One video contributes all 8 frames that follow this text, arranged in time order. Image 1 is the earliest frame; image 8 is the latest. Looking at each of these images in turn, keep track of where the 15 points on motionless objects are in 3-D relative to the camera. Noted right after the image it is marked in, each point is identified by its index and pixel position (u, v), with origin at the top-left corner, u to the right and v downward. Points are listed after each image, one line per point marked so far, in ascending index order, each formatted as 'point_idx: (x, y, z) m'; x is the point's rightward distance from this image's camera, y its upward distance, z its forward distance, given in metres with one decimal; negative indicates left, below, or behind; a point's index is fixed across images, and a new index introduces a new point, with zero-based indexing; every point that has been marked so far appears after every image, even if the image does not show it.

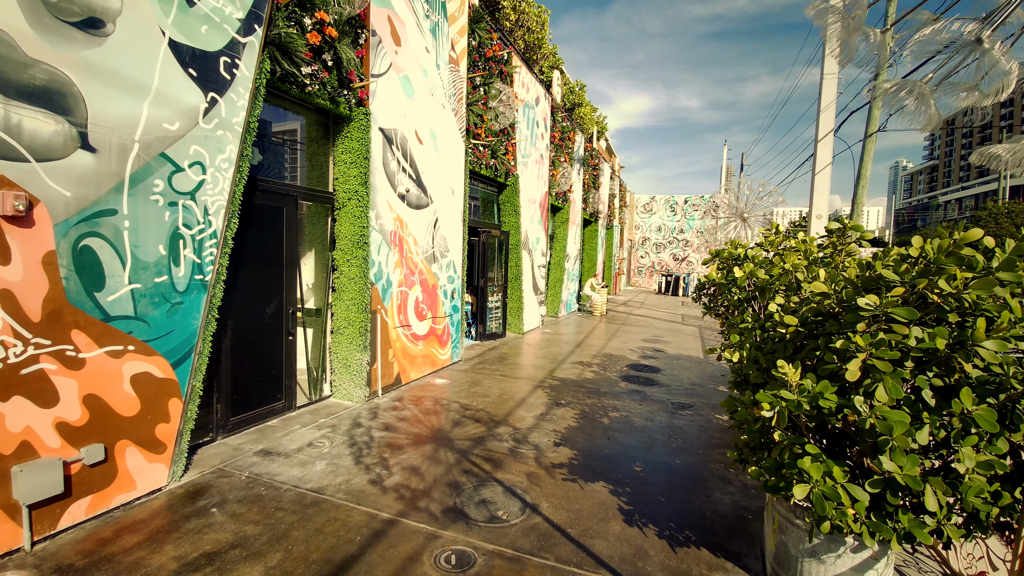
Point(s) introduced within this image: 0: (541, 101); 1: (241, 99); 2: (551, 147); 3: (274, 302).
0: (+0.7, +4.6, +11.9) m
1: (-2.3, +1.6, +4.1) m
2: (+1.1, +3.9, +13.1) m
3: (-2.5, -0.2, +5.0) m
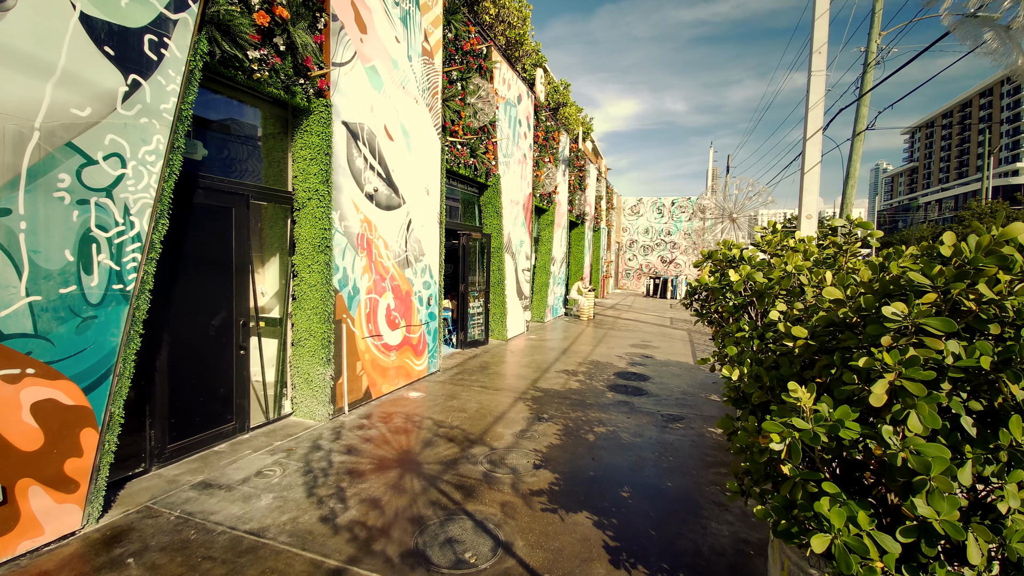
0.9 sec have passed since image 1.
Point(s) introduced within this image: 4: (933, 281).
0: (+0.3, +4.5, +11.5) m
1: (-2.6, +1.5, +3.6) m
2: (+0.6, +3.8, +12.7) m
3: (-2.8, -0.2, +4.5) m
4: (+1.8, 0.0, +2.0) m
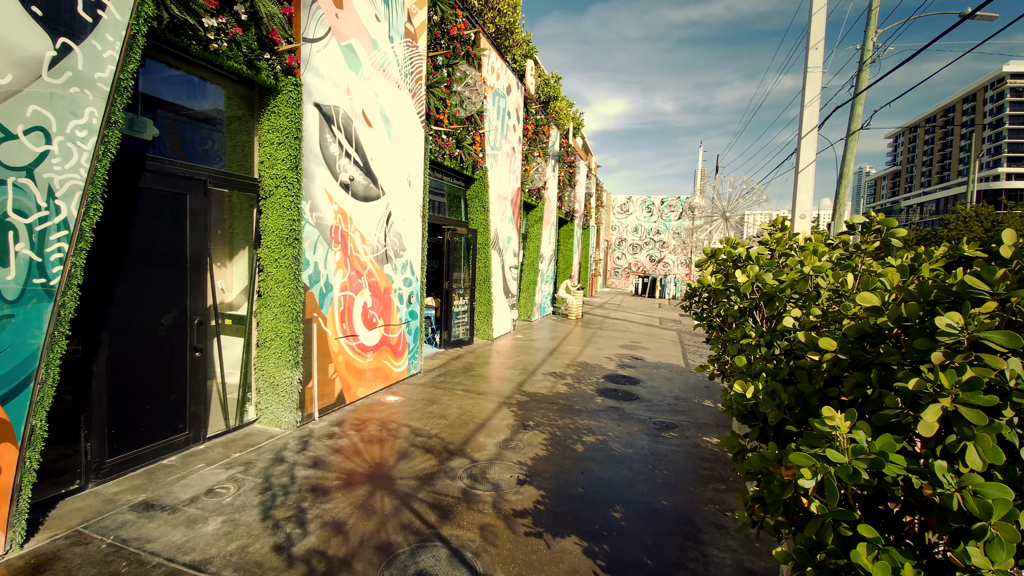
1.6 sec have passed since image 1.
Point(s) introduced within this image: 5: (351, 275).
0: (0.0, +4.6, +11.1) m
1: (-2.7, +1.6, +3.2) m
2: (+0.3, +3.8, +12.3) m
3: (-2.9, -0.2, +4.1) m
4: (+1.7, 0.0, +1.7) m
5: (-1.9, +0.2, +5.6) m
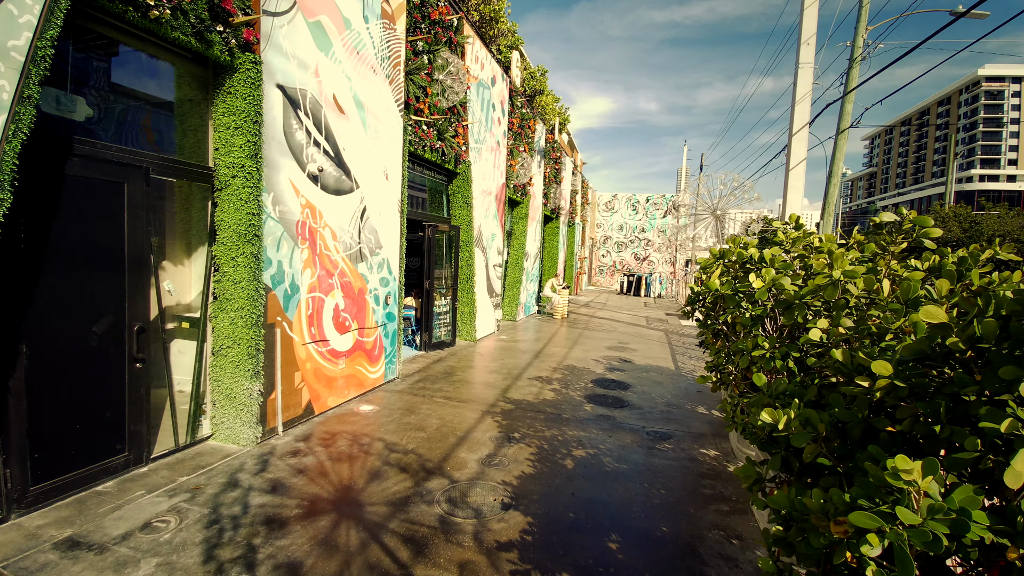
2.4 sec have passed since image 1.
0: (-0.3, +4.6, +10.7) m
1: (-2.7, +1.5, +2.7) m
2: (-0.1, +3.8, +11.9) m
3: (-3.0, -0.2, +3.6) m
4: (+1.7, 0.0, +1.4) m
5: (-2.1, +0.1, +5.2) m
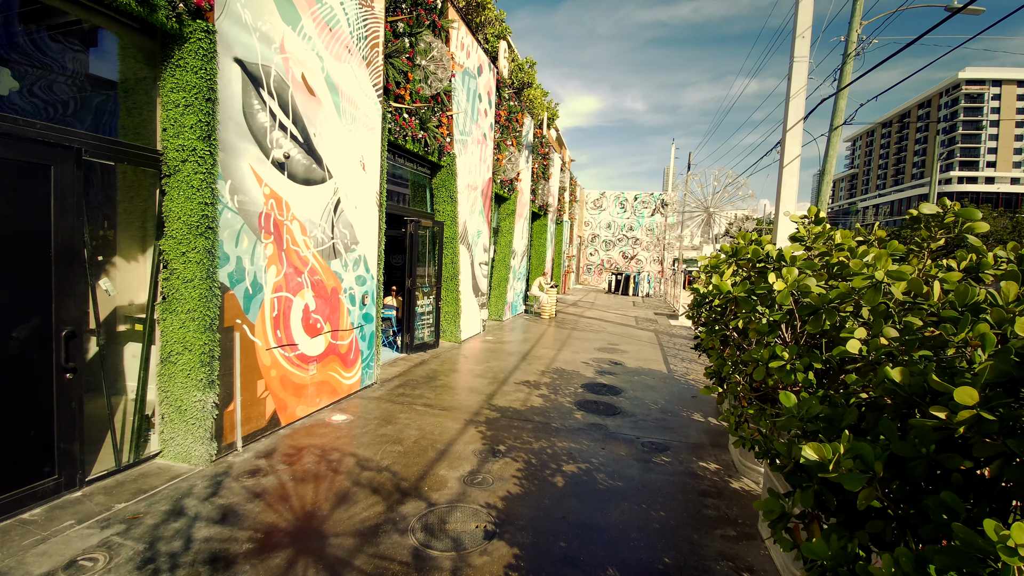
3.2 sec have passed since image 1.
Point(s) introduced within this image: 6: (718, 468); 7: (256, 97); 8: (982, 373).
0: (-0.6, +4.6, +10.2) m
1: (-2.8, +1.5, +2.2) m
2: (-0.4, +3.9, +11.5) m
3: (-3.1, -0.2, +3.1) m
4: (+1.6, -0.1, +1.0) m
5: (-2.2, +0.2, +4.7) m
6: (+1.9, -1.7, +4.4) m
7: (-2.2, +1.7, +4.2) m
8: (+1.3, -0.2, +1.3) m
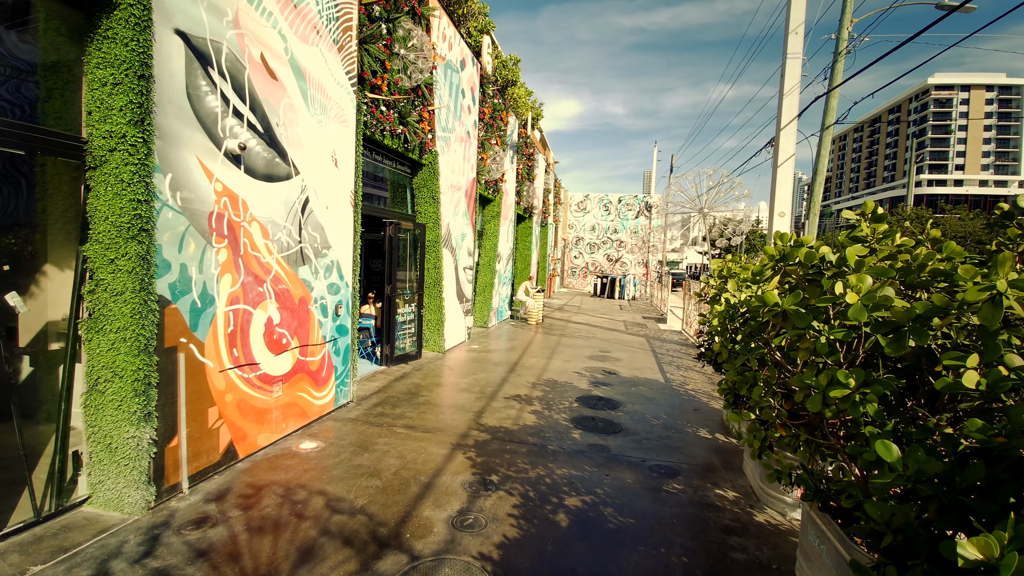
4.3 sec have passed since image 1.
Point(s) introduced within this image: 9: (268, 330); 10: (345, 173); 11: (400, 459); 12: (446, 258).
0: (-0.9, +4.5, +9.7) m
1: (-2.8, +1.5, +1.6) m
2: (-0.8, +3.7, +11.0) m
3: (-3.1, -0.3, +2.4) m
4: (+1.7, -0.1, +0.5) m
5: (-2.3, +0.1, +4.1) m
6: (+1.9, -1.7, +4.0) m
7: (-2.3, +1.6, +3.6) m
8: (+1.4, -0.3, +0.8) m
9: (-2.2, -0.4, +4.4) m
10: (-1.9, +1.3, +5.6) m
11: (-1.0, -1.6, +4.4) m
12: (-1.3, +0.6, +9.1) m
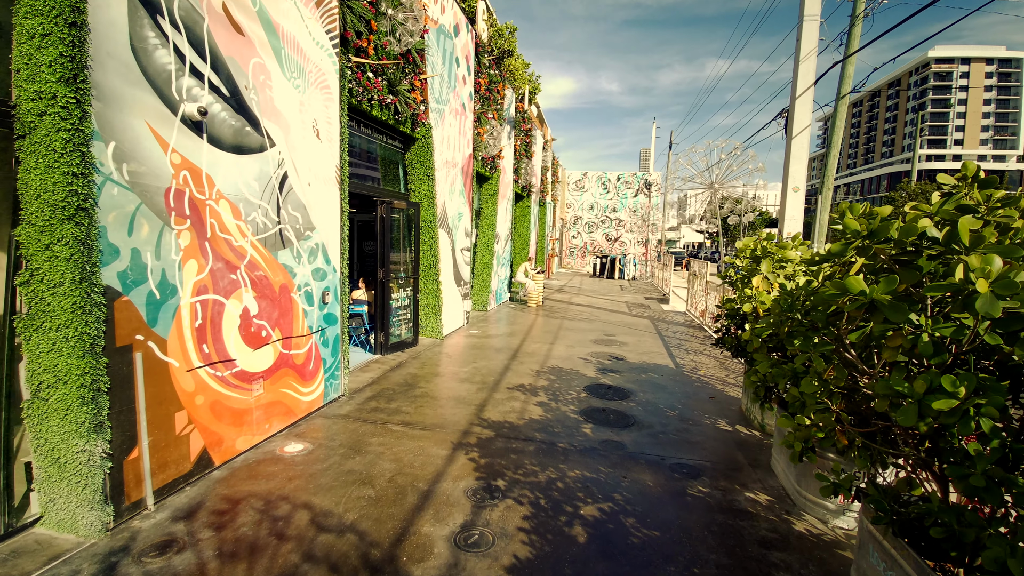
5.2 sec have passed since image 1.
0: (-0.9, +4.8, +9.0) m
1: (-2.7, +1.4, +1.0) m
2: (-0.8, +4.1, +10.3) m
3: (-3.1, -0.3, +2.0) m
4: (+1.8, -0.1, +0.1) m
5: (-2.2, +0.1, +3.6) m
6: (+1.9, -1.6, +3.6) m
7: (-2.3, +1.7, +3.1) m
8: (+1.5, -0.3, +0.4) m
9: (-2.2, -0.3, +3.9) m
10: (-1.9, +1.5, +5.0) m
11: (-1.0, -1.4, +4.0) m
12: (-1.3, +0.9, +8.6) m
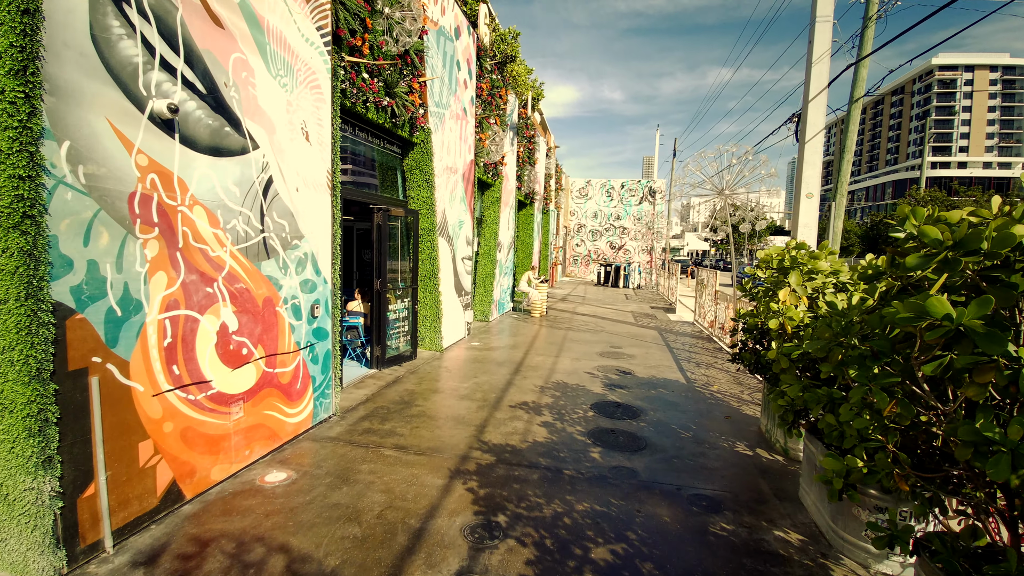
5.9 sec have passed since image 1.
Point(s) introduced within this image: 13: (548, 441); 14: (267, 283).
0: (-0.9, +4.7, +8.8) m
1: (-2.7, +1.4, +0.7) m
2: (-0.7, +3.9, +10.1) m
3: (-3.1, -0.4, +1.7) m
4: (+1.8, -0.1, -0.3) m
5: (-2.2, 0.0, +3.3) m
6: (+1.9, -1.7, +3.2) m
7: (-2.3, +1.6, +2.8) m
8: (+1.5, -0.3, +0.1) m
9: (-2.2, -0.4, +3.6) m
10: (-1.9, +1.4, +4.7) m
11: (-0.9, -1.5, +3.6) m
12: (-1.2, +0.7, +8.3) m
13: (+0.4, -1.5, +4.7) m
14: (-2.1, 0.0, +4.1) m
